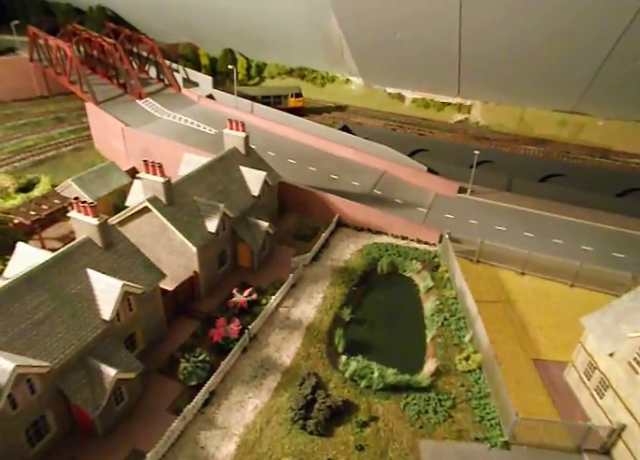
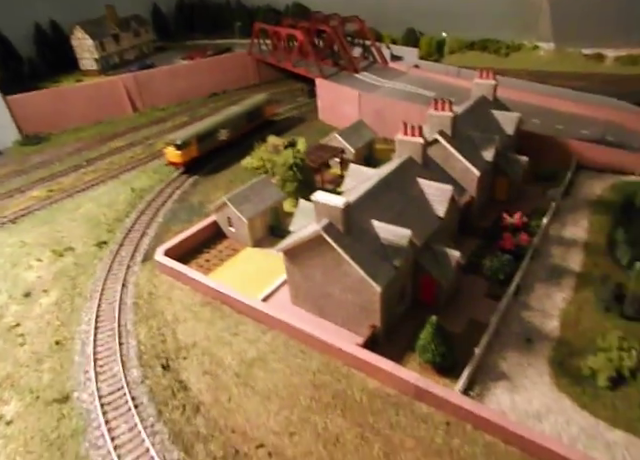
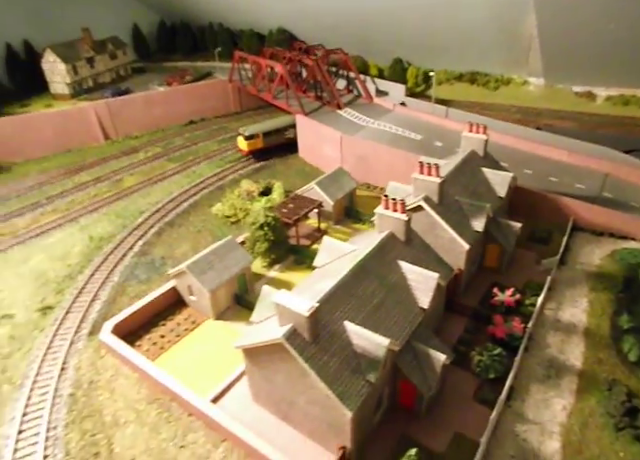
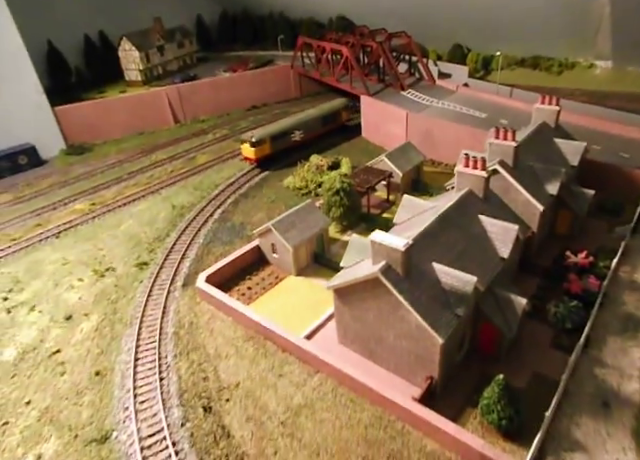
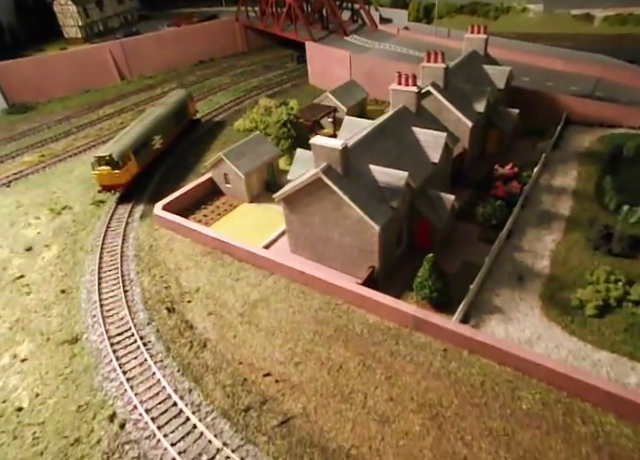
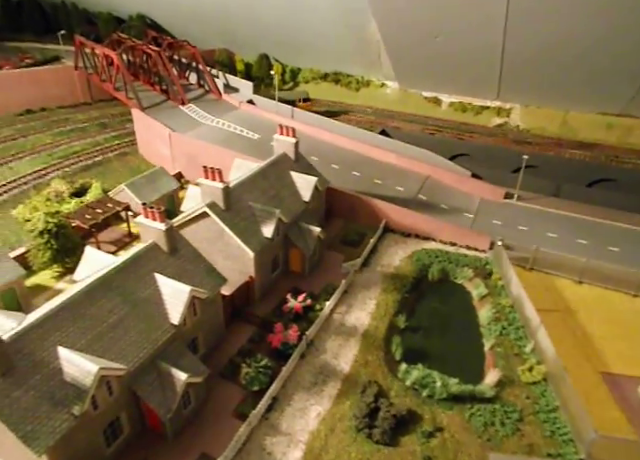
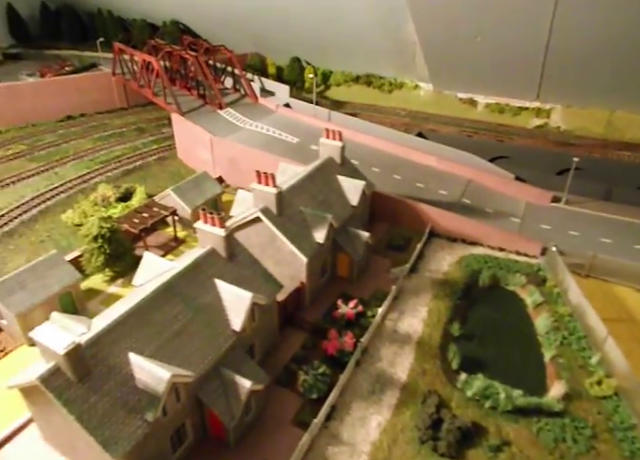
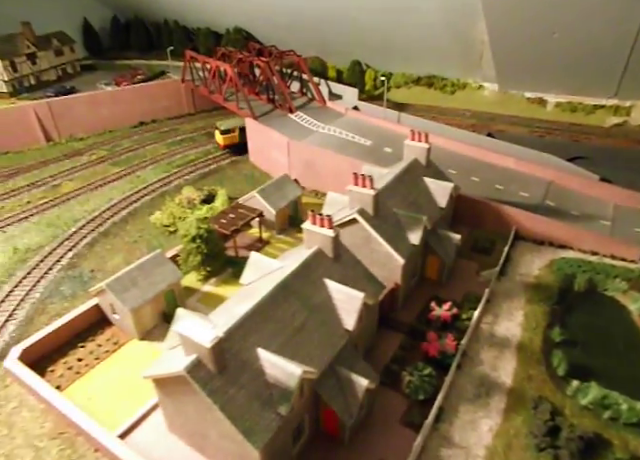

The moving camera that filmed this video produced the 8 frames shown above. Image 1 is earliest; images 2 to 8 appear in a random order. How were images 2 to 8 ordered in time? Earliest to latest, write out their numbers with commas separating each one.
6, 7, 8, 3, 4, 2, 5
